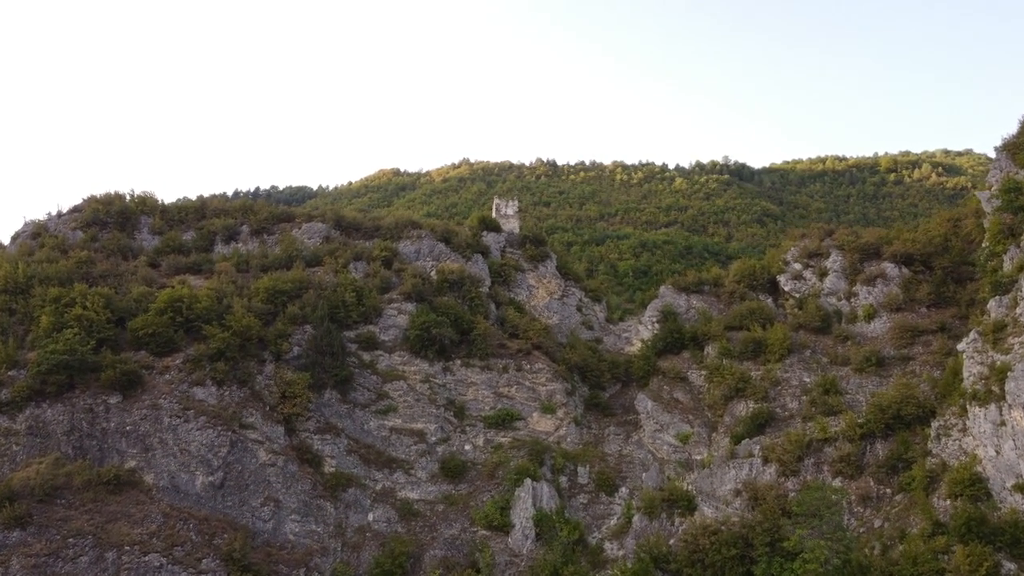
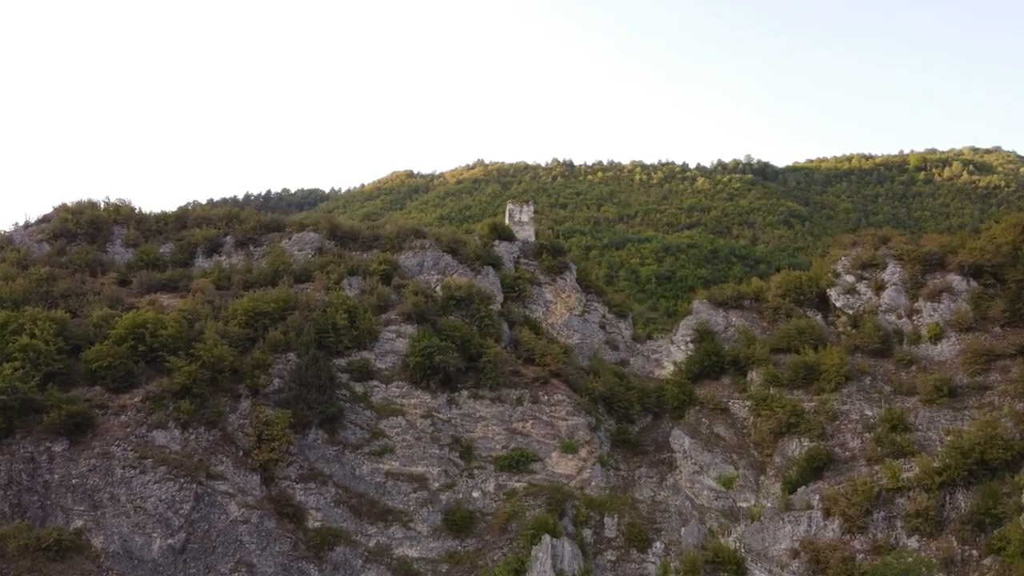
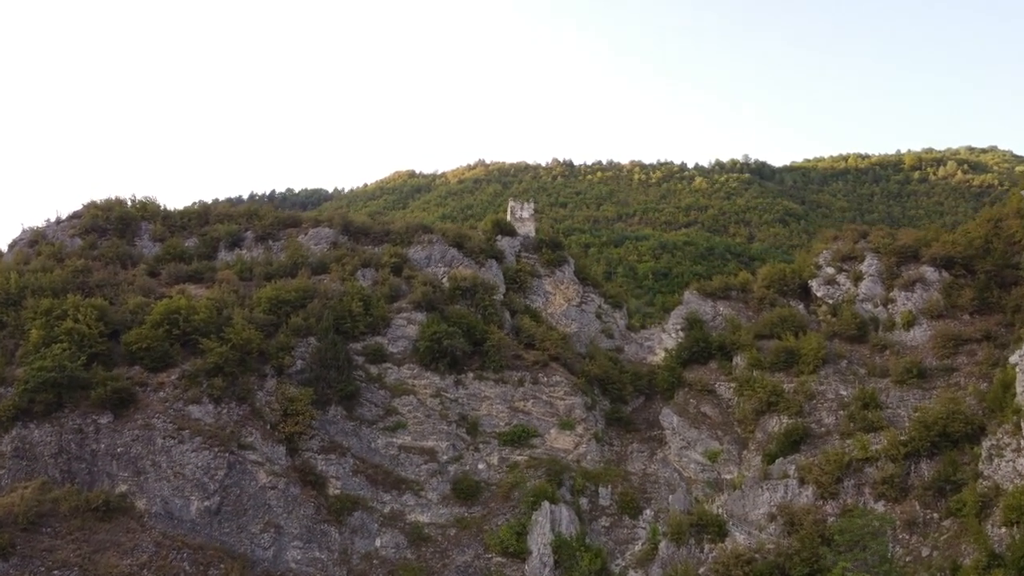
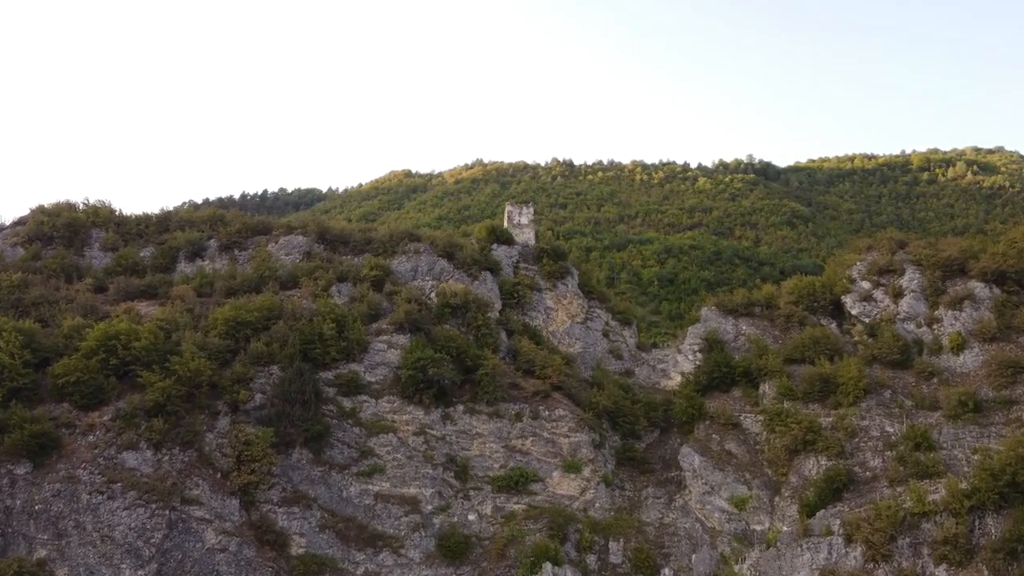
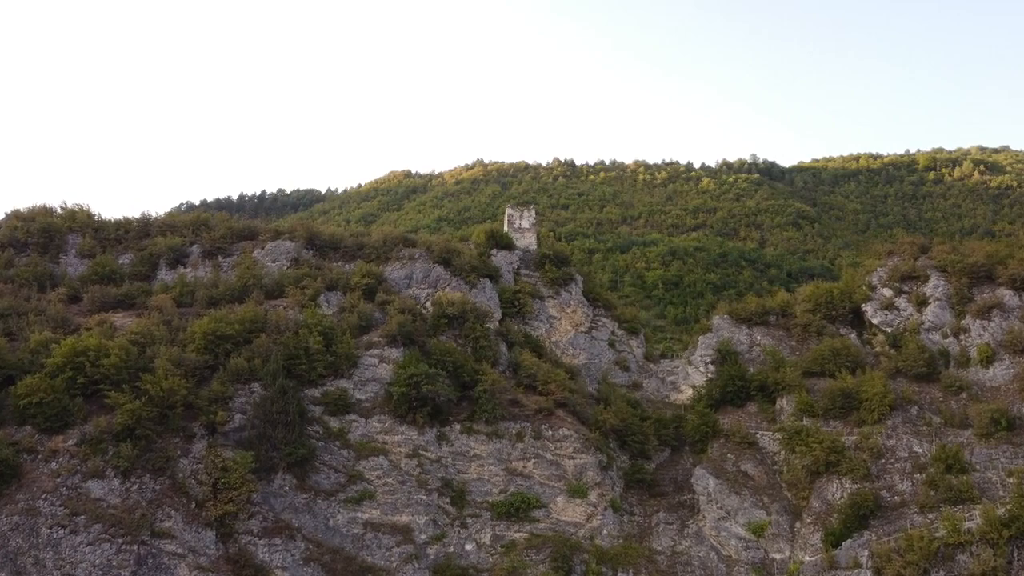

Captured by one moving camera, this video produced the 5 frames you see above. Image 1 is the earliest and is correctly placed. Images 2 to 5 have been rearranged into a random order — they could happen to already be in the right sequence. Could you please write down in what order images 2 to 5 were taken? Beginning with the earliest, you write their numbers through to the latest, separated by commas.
3, 2, 4, 5
